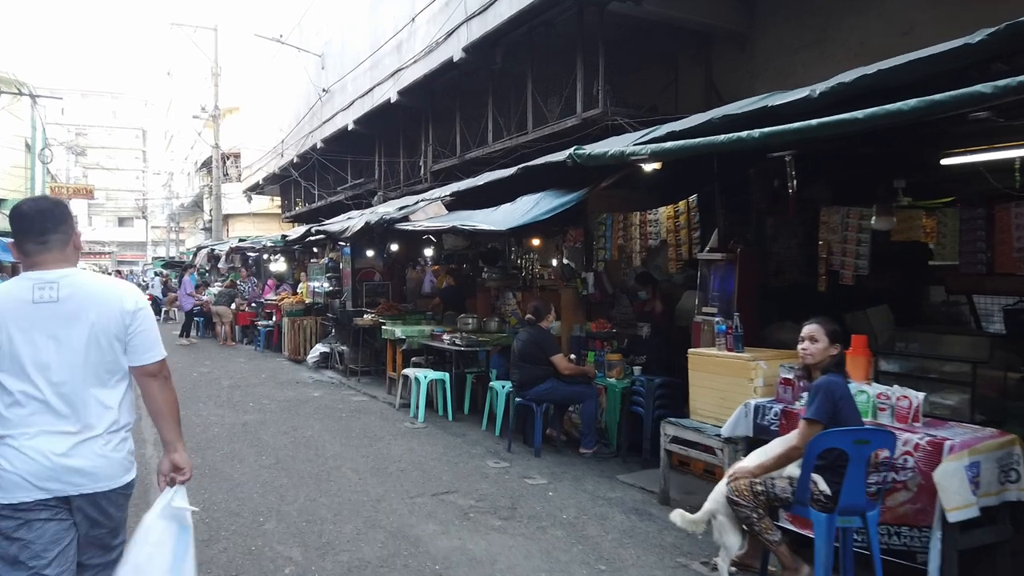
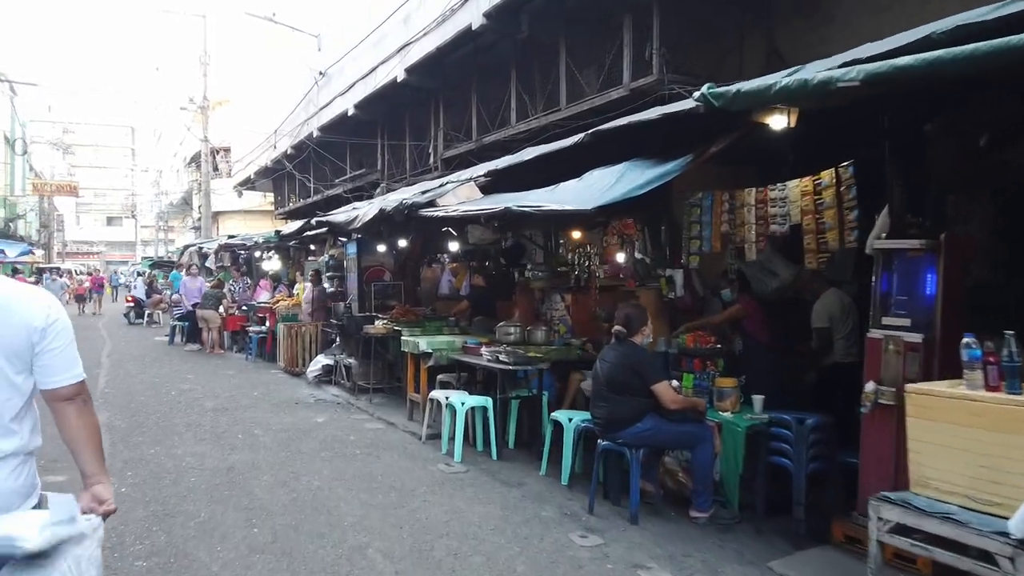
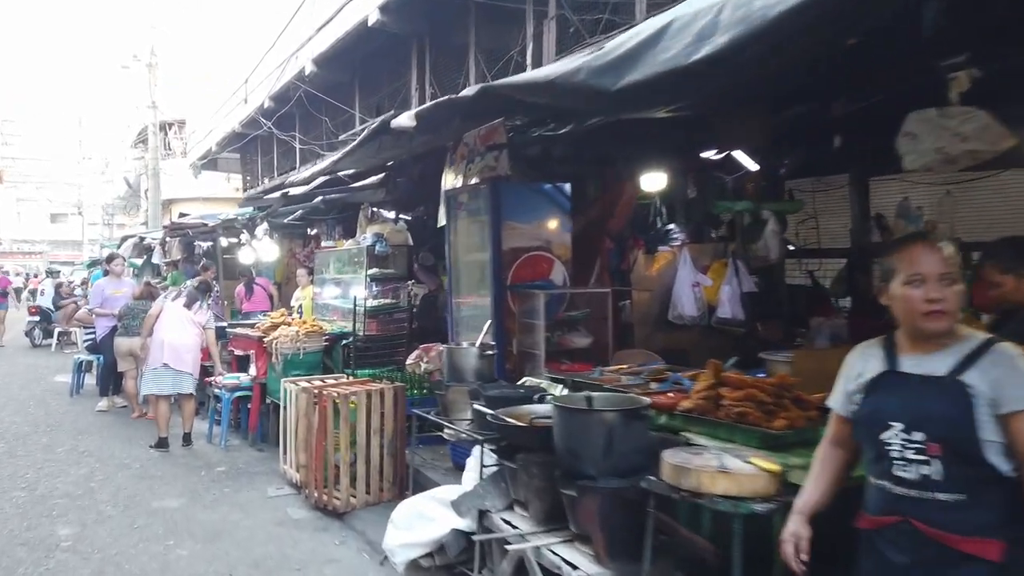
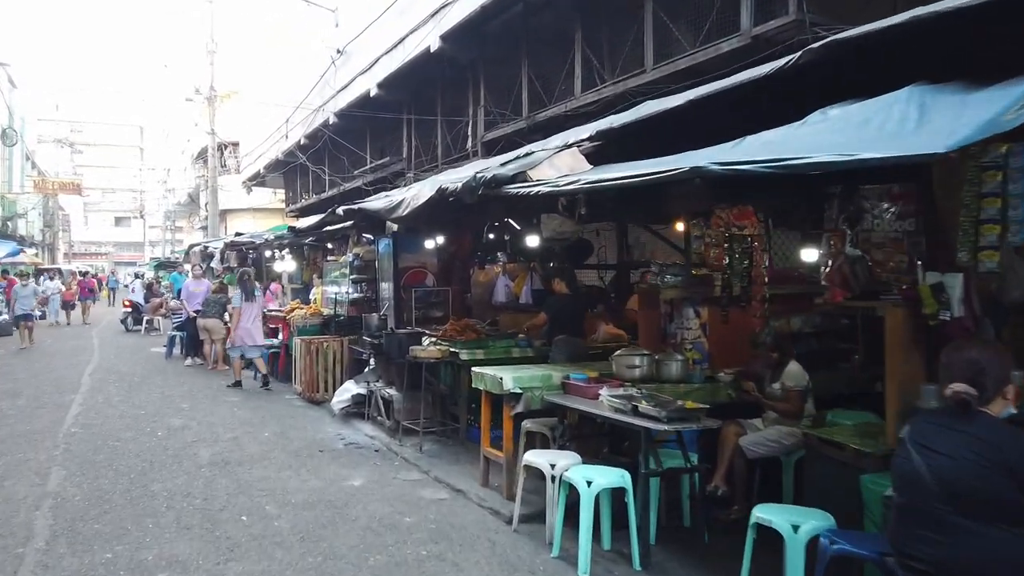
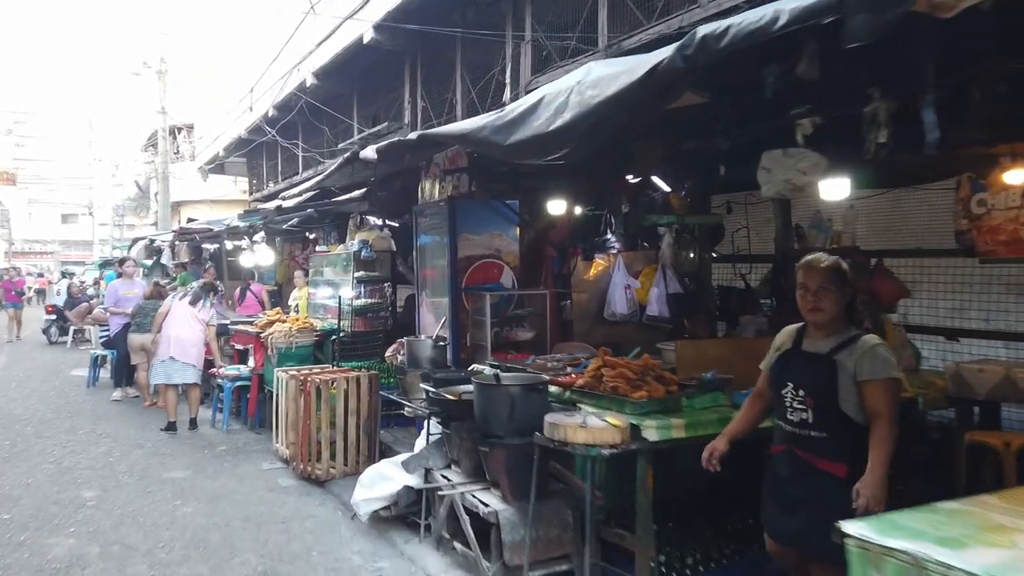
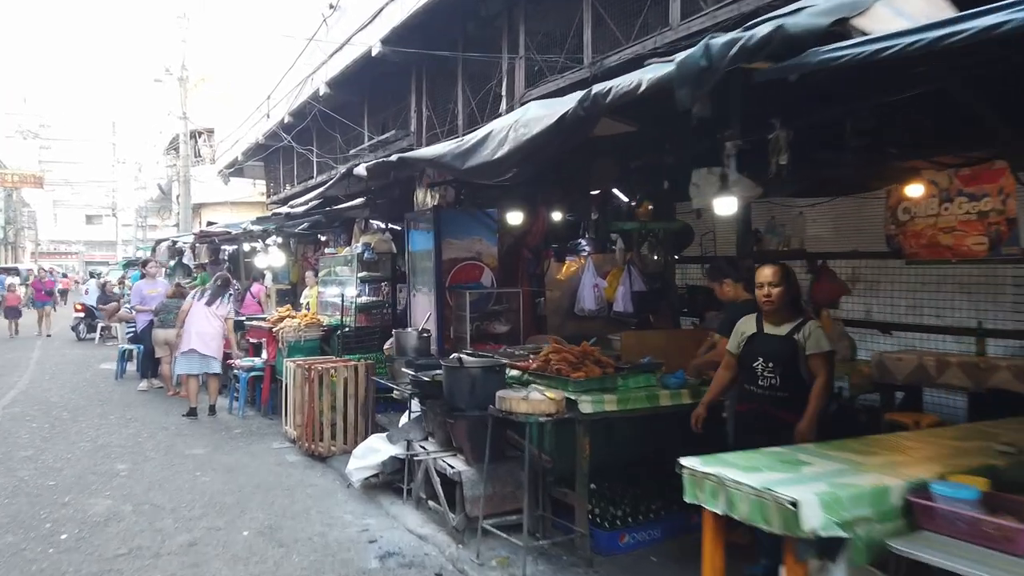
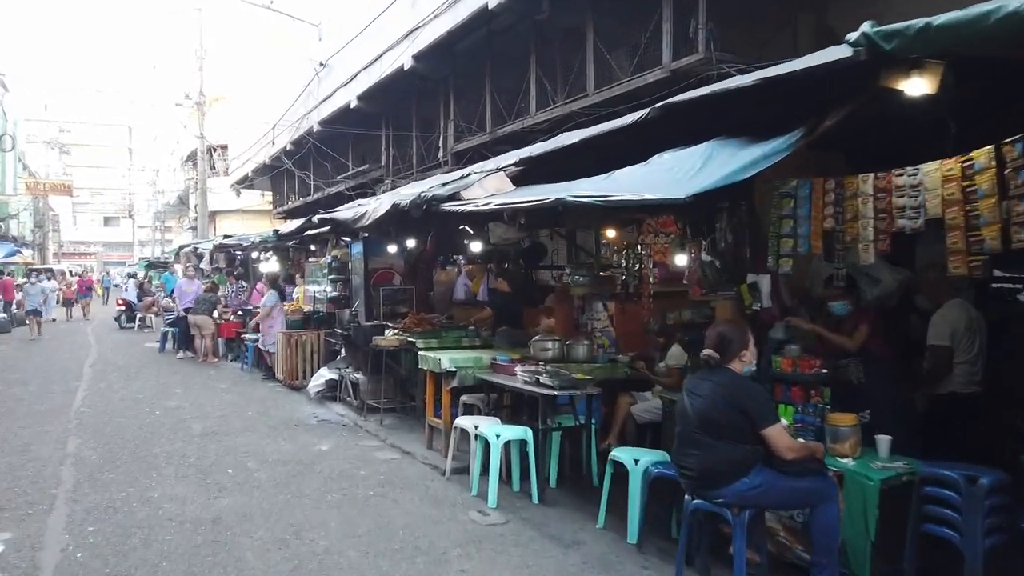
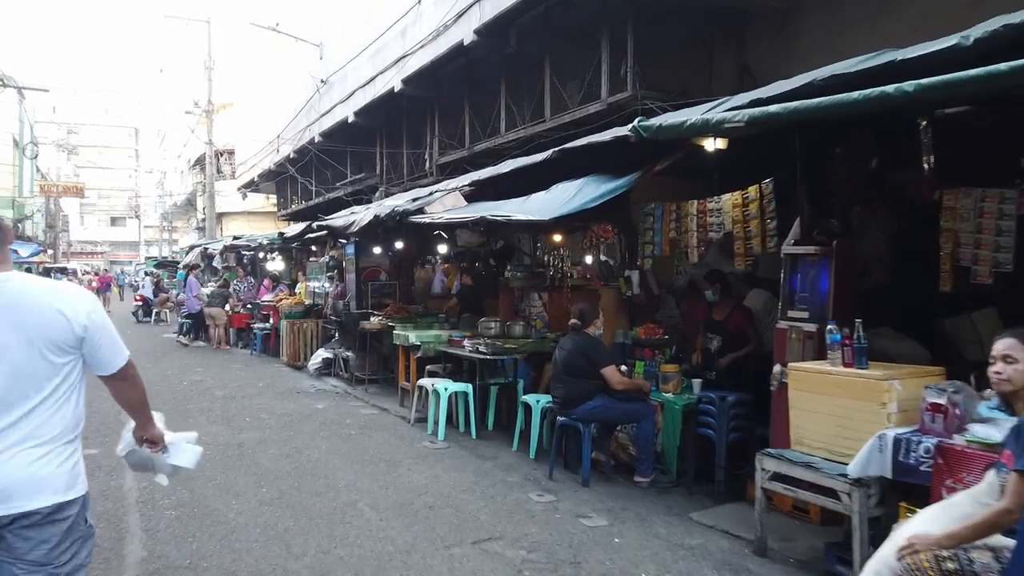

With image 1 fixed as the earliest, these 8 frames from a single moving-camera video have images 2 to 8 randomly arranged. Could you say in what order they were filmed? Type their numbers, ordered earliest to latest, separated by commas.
8, 2, 7, 4, 6, 5, 3
